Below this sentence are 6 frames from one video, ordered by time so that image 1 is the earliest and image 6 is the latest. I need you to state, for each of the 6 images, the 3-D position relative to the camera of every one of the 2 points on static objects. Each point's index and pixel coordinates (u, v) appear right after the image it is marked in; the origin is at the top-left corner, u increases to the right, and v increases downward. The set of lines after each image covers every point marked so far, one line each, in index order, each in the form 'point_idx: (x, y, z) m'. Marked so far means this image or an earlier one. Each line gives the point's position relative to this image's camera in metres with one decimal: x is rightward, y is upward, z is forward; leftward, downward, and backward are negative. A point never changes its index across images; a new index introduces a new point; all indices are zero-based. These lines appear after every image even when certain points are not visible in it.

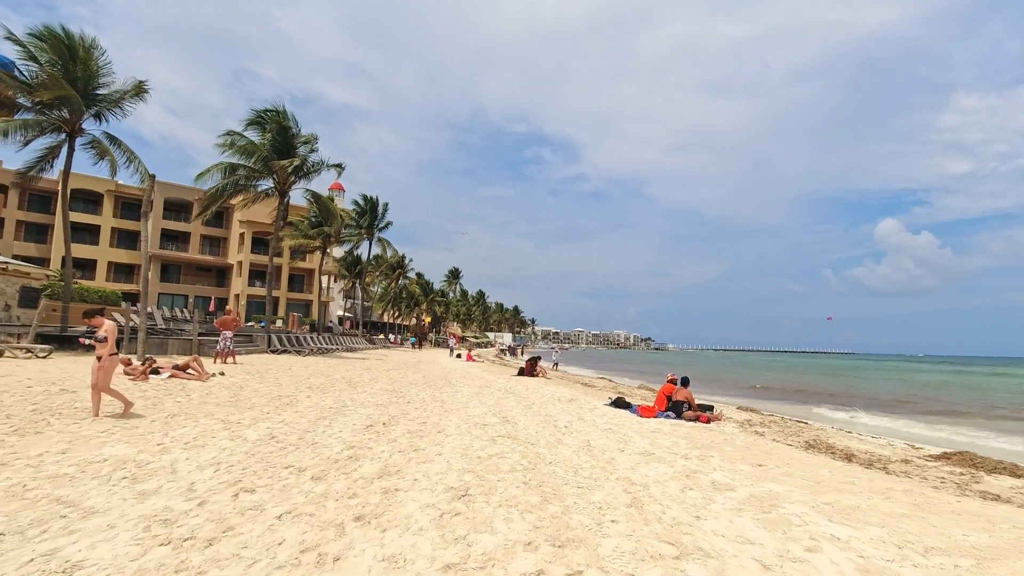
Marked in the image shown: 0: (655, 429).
0: (+2.4, -2.4, +9.3) m
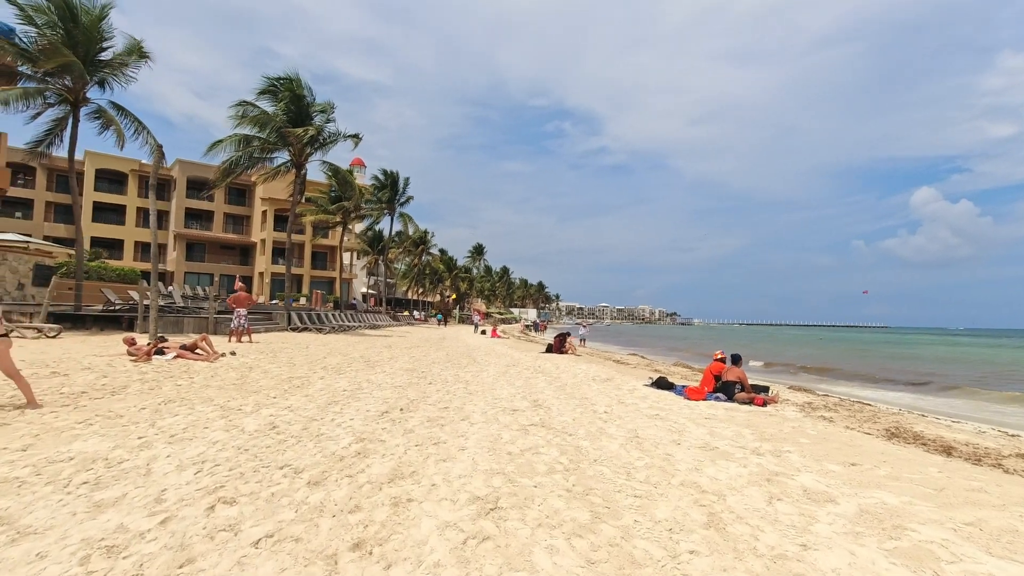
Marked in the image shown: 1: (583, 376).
0: (+2.9, -1.9, +8.1) m
1: (+1.7, -2.1, +13.3) m
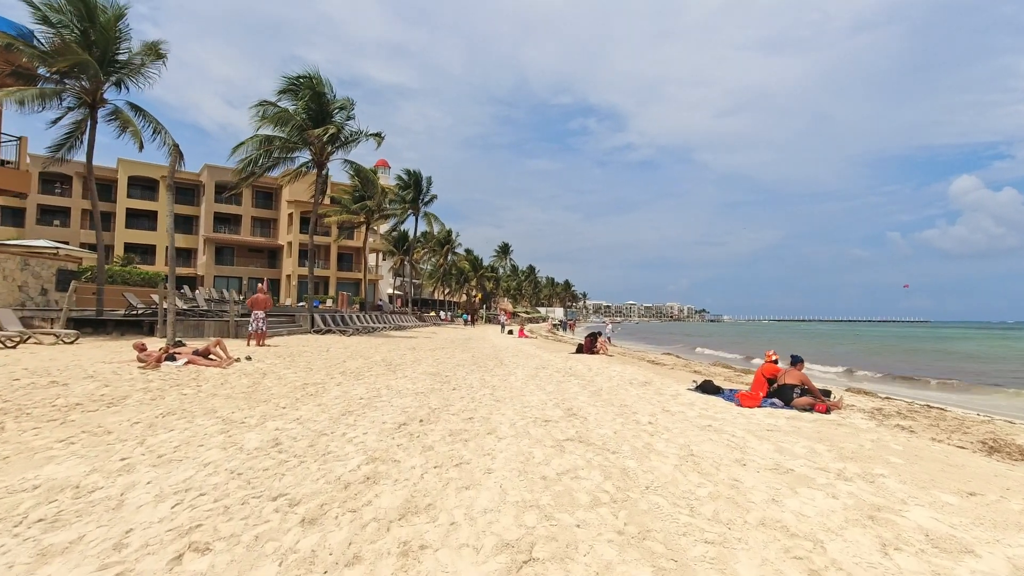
0: (+3.3, -1.8, +7.1) m
1: (+2.4, -2.0, +12.3) m
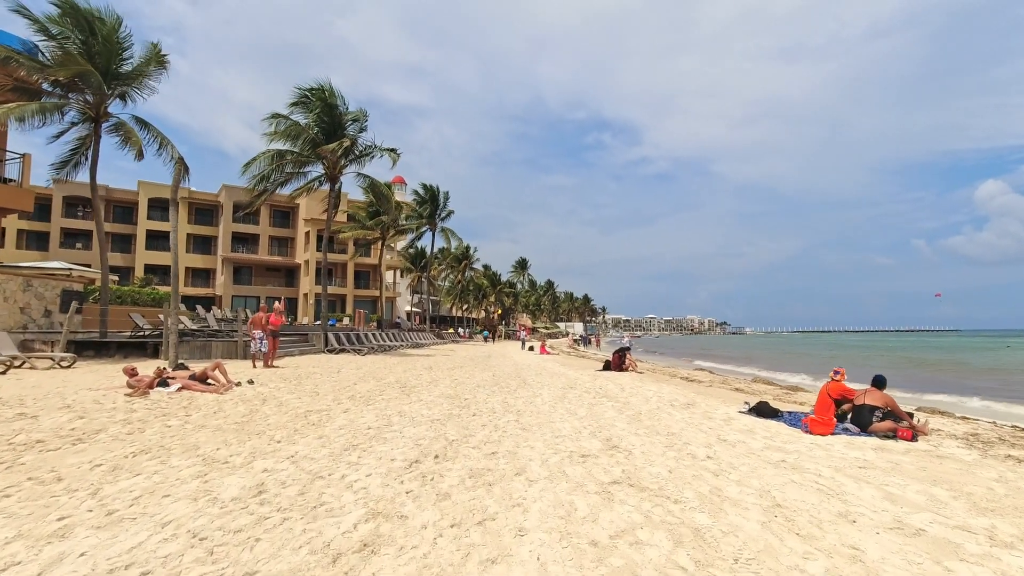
0: (+3.7, -1.8, +5.8) m
1: (+2.9, -2.2, +11.0) m
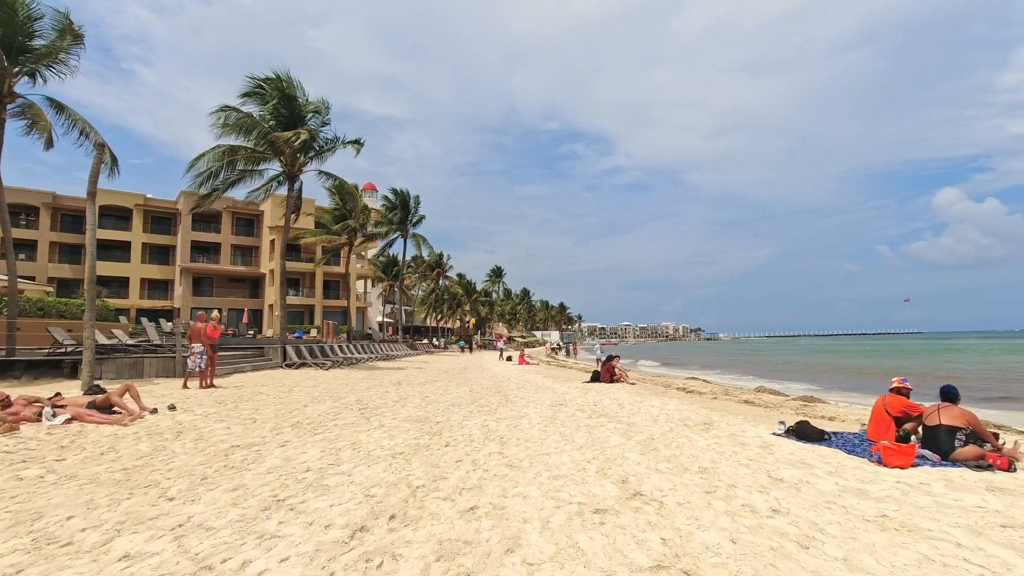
0: (+3.6, -1.7, +4.1) m
1: (+2.6, -2.2, +9.2) m
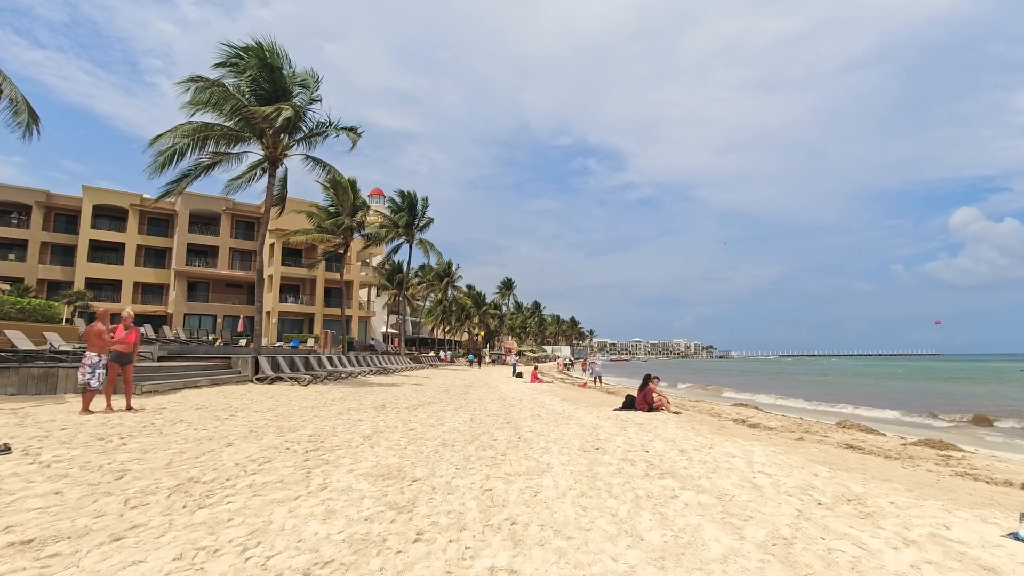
0: (+3.7, -1.5, +0.6) m
1: (+2.8, -2.1, +5.7) m
